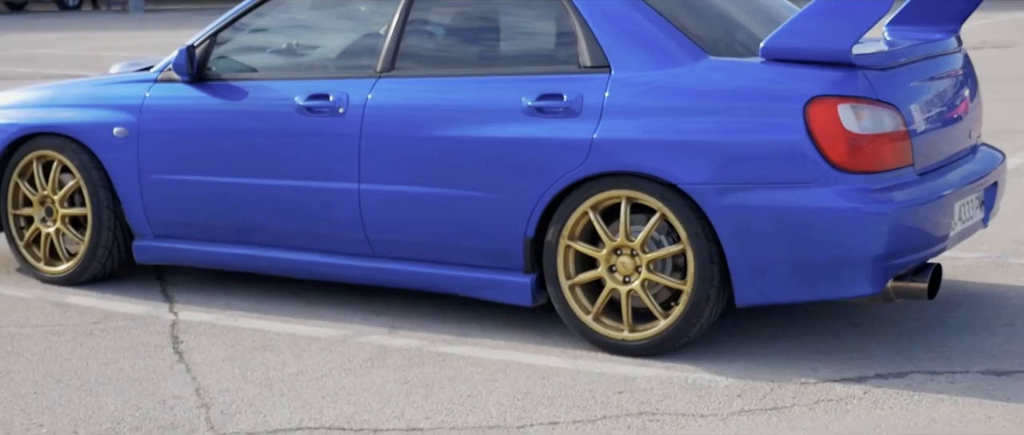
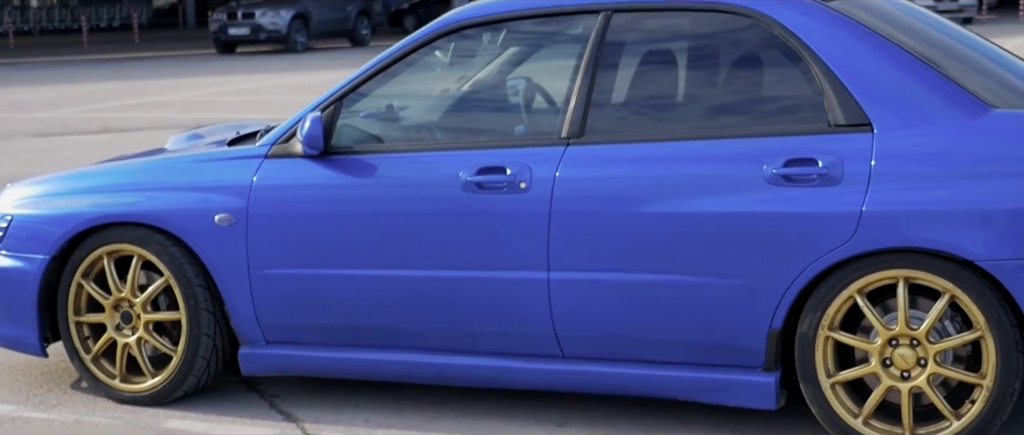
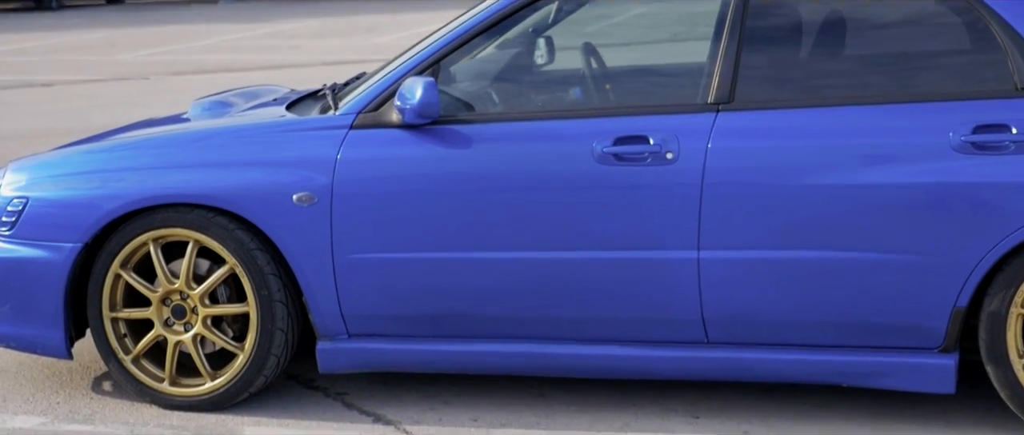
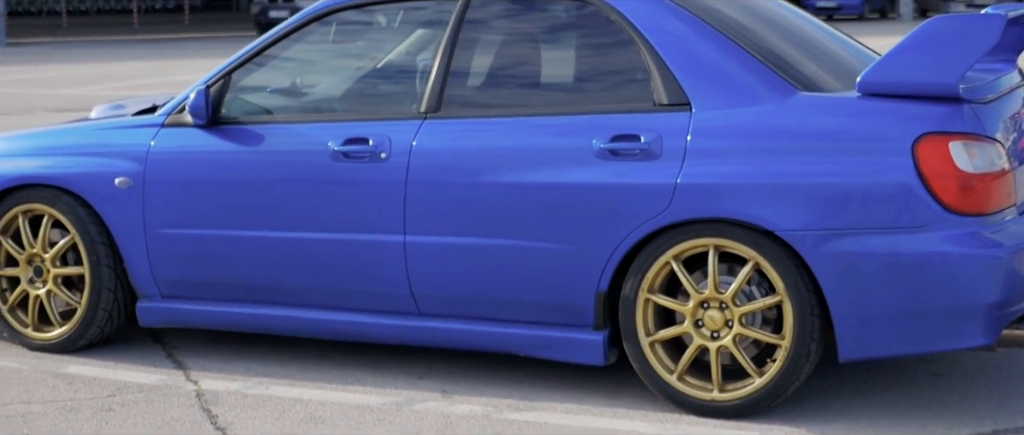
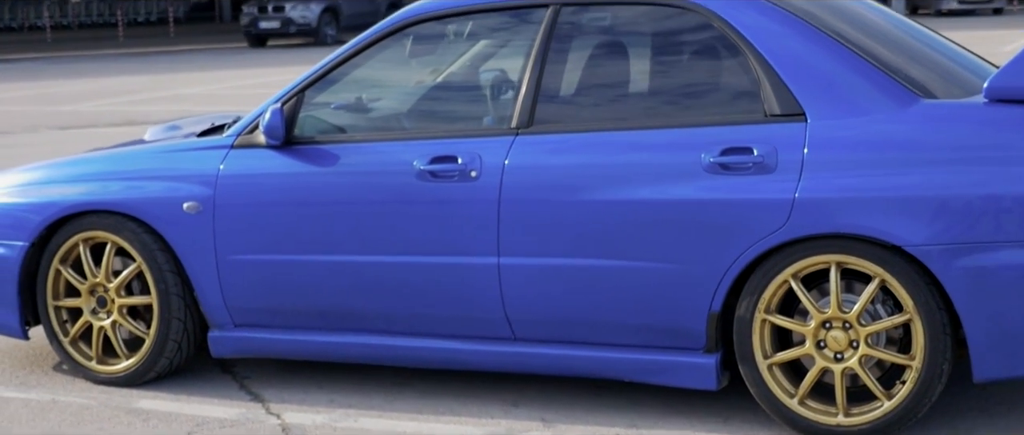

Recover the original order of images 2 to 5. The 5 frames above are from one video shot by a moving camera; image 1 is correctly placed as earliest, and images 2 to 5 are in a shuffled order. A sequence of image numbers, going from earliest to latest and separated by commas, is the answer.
4, 5, 2, 3
